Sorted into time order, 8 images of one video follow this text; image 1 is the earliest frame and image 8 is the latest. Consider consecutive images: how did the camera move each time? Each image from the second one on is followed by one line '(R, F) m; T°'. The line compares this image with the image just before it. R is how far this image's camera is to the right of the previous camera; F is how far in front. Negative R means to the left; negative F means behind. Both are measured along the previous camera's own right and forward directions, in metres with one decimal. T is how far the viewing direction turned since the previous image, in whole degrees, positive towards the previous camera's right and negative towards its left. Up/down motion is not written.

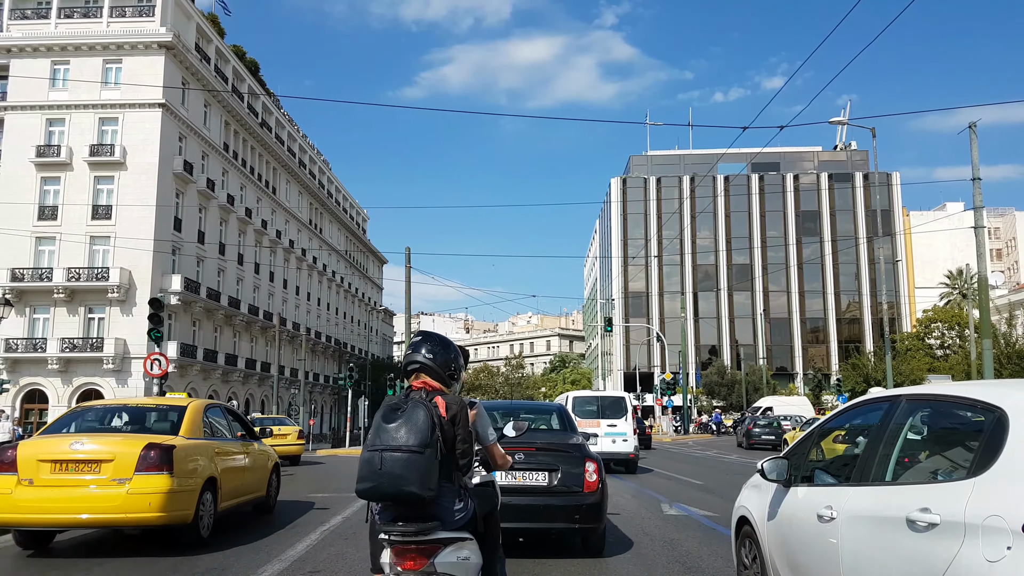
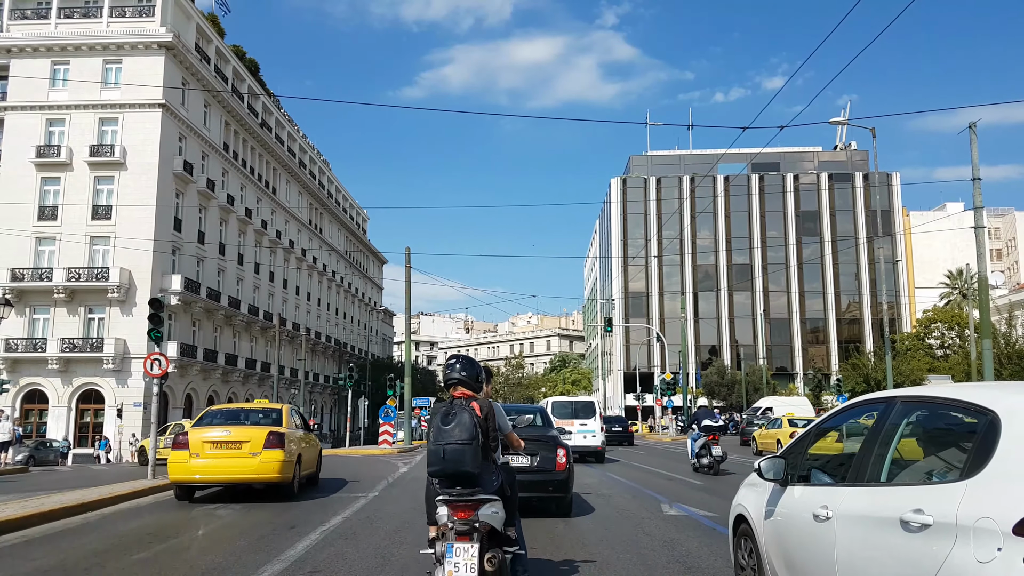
(0.0, 0.0) m; 0°
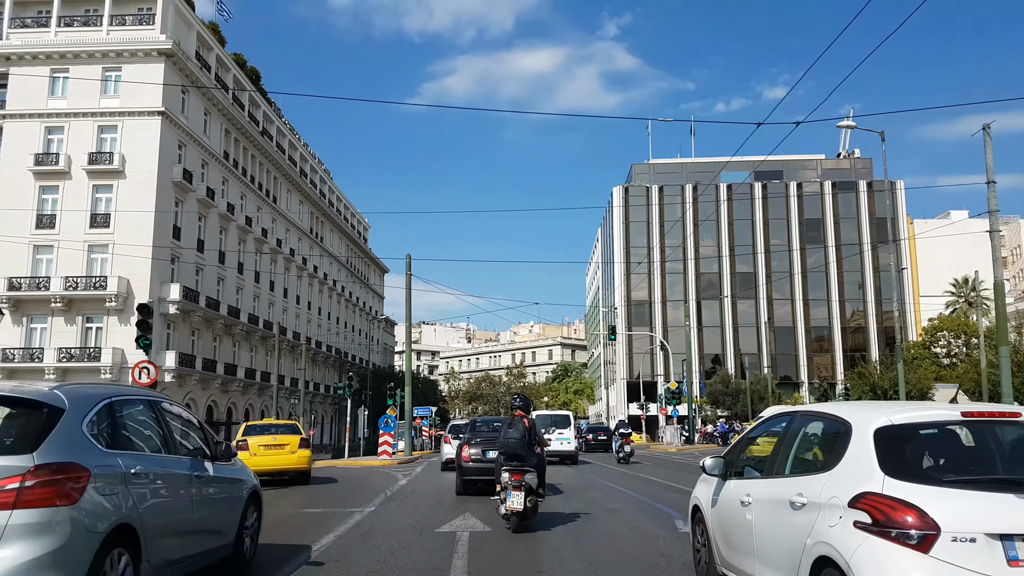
(0.0, +0.4) m; 0°
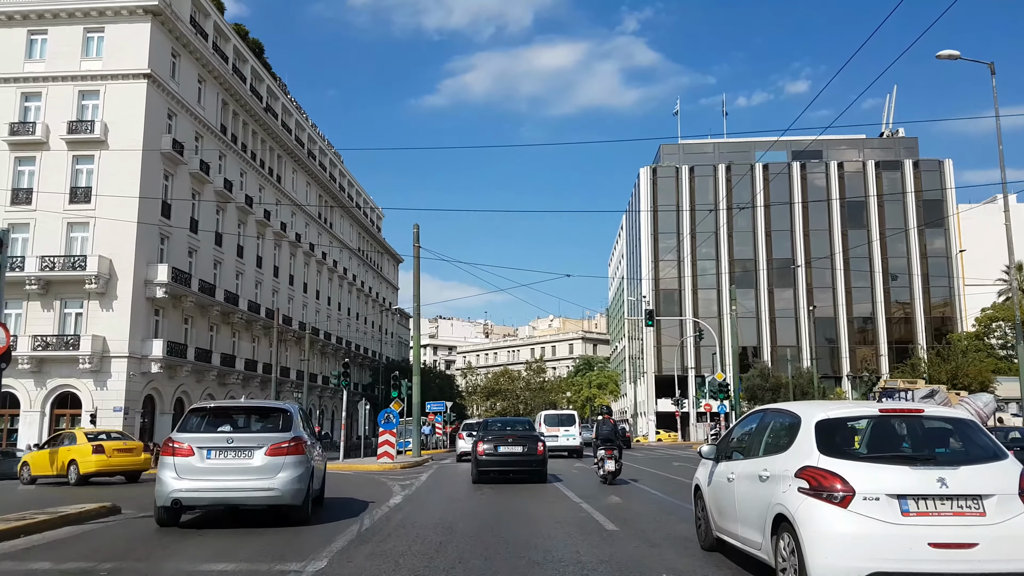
(-0.2, +4.1) m; -1°
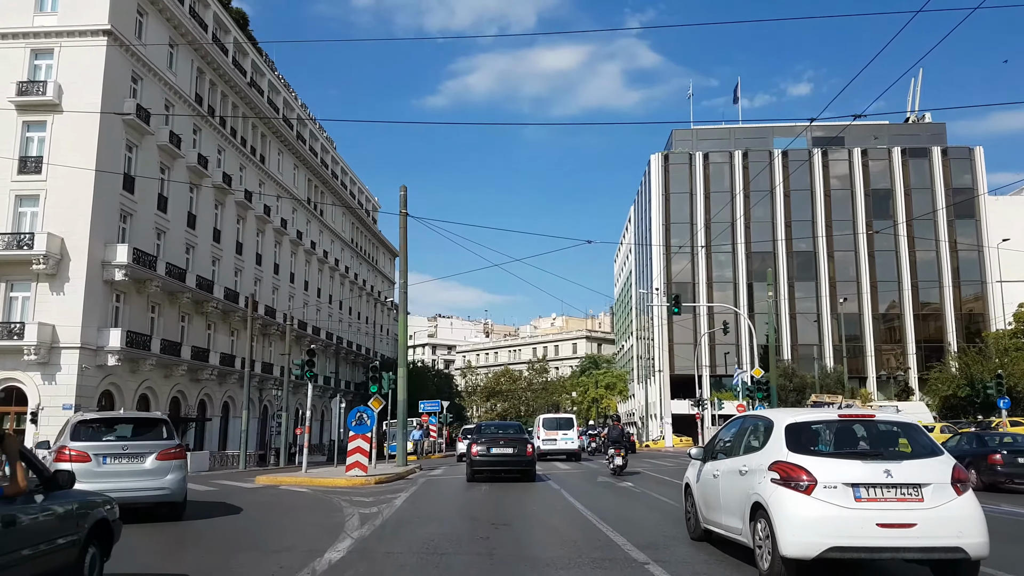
(-0.1, +4.0) m; 0°
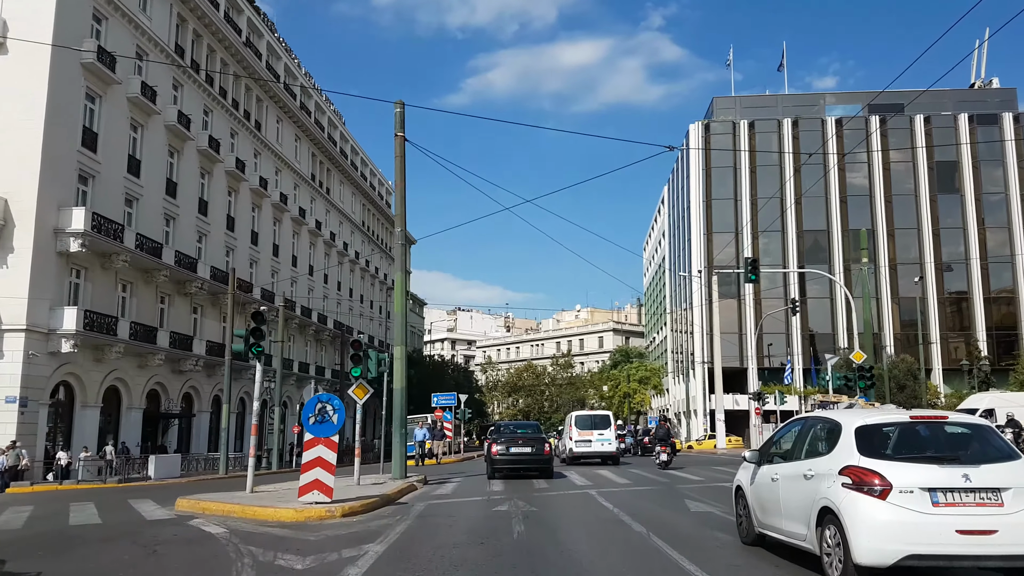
(-0.3, +5.3) m; -2°
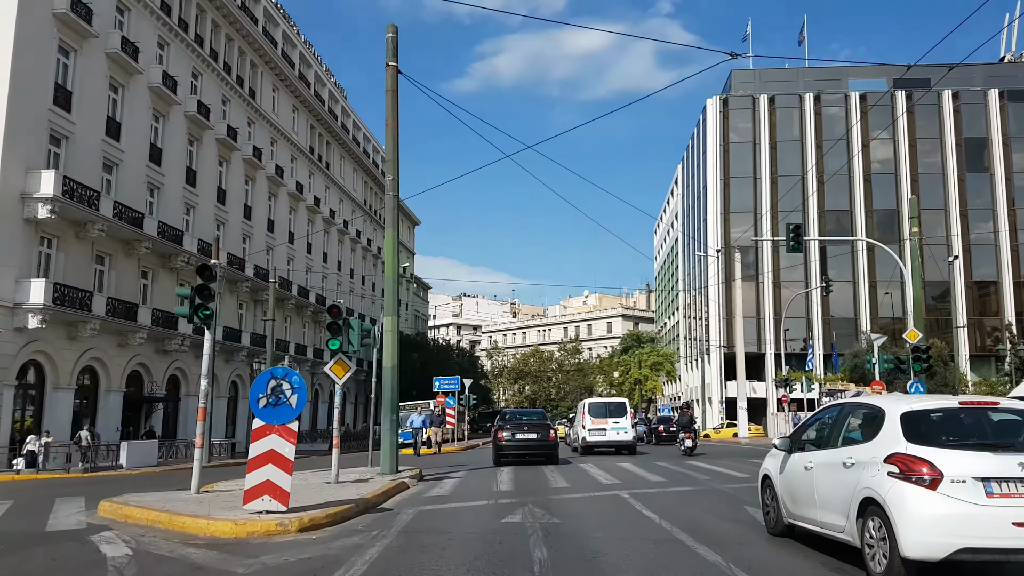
(-0.1, +2.4) m; 0°
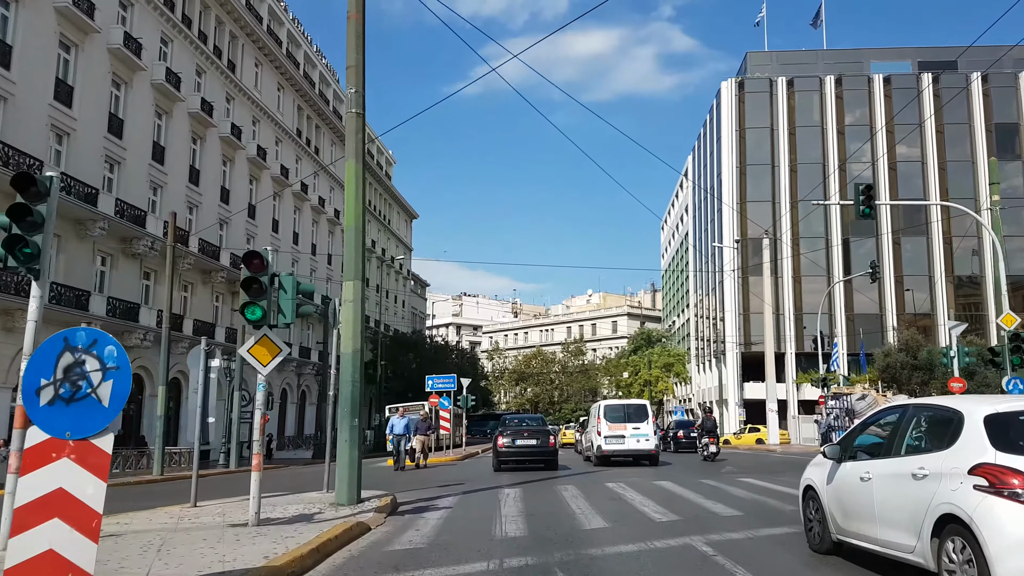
(-0.1, +3.5) m; 0°
